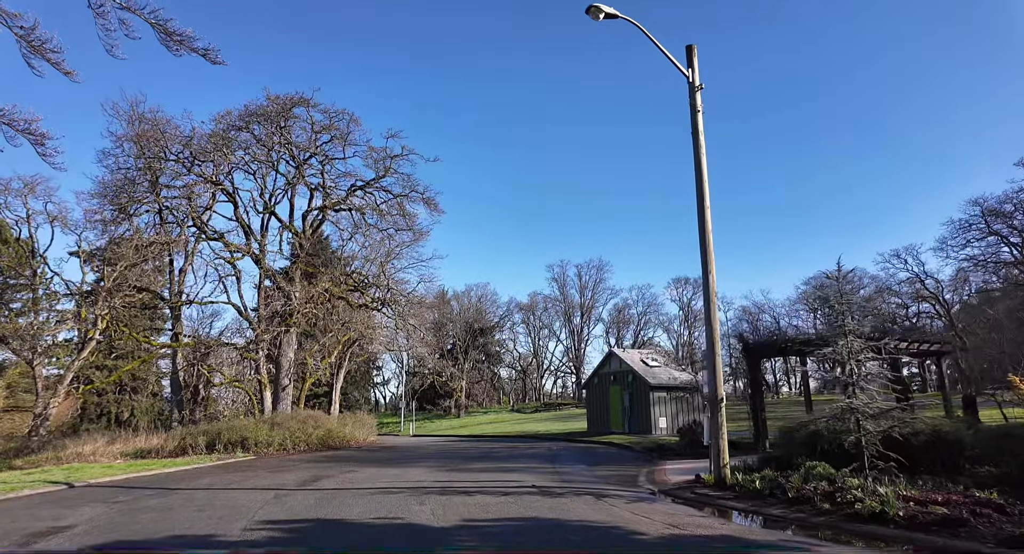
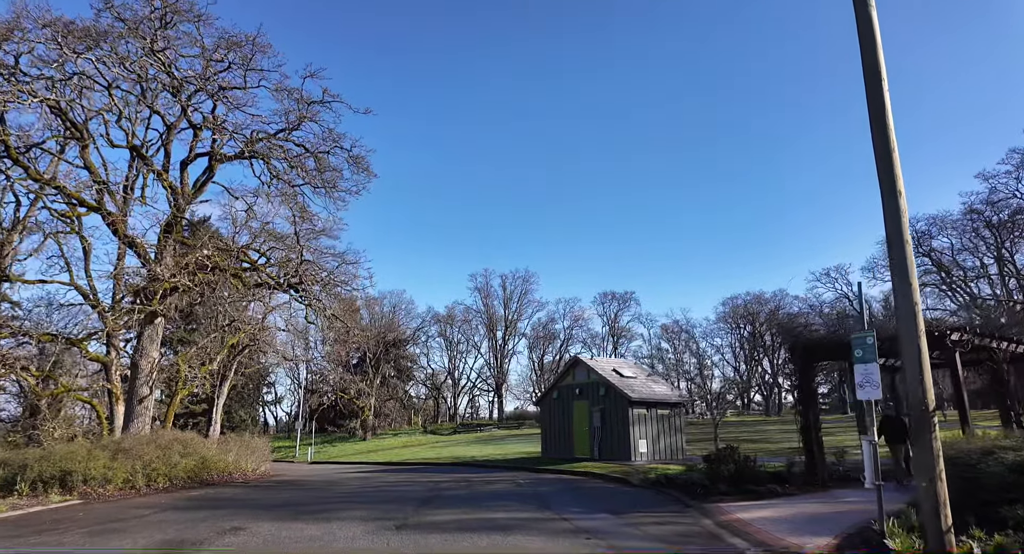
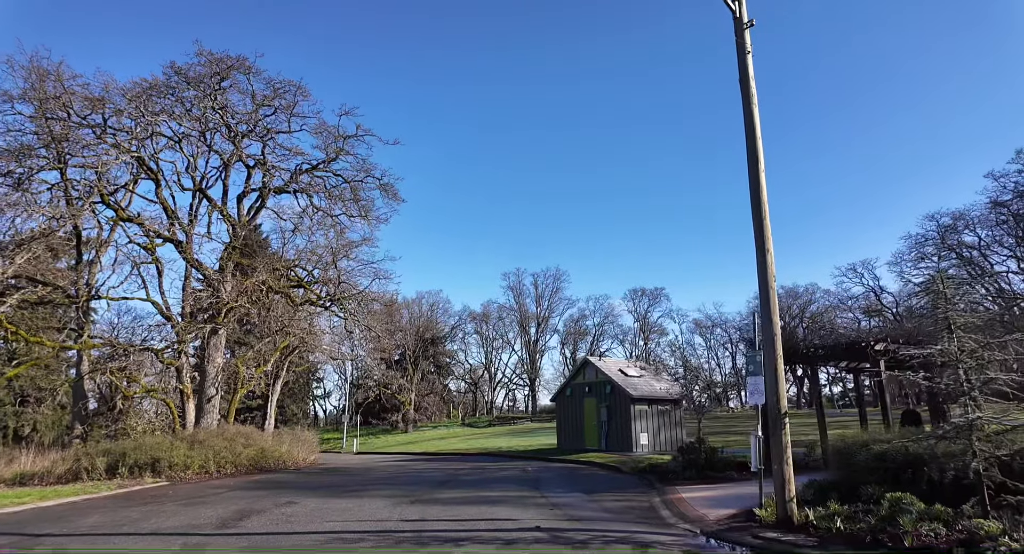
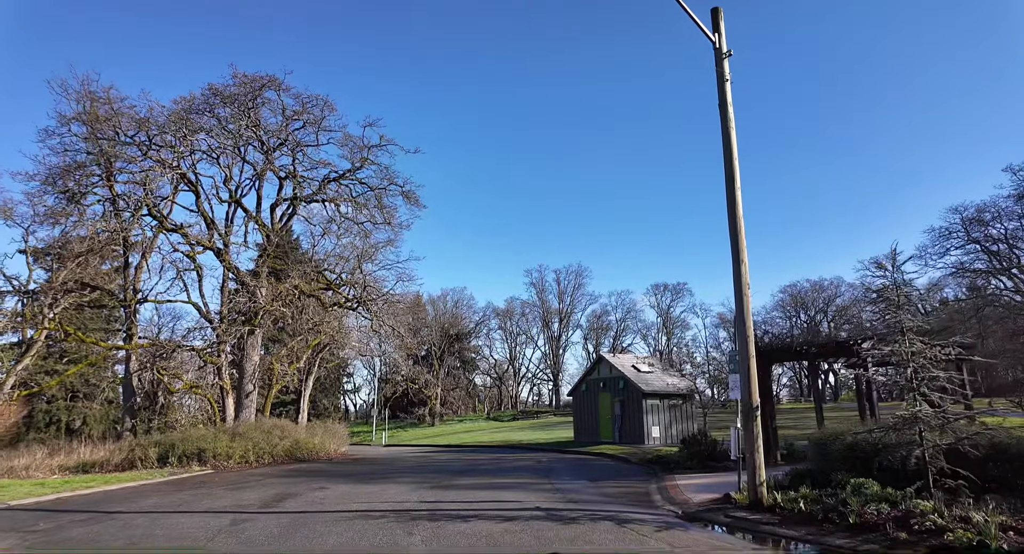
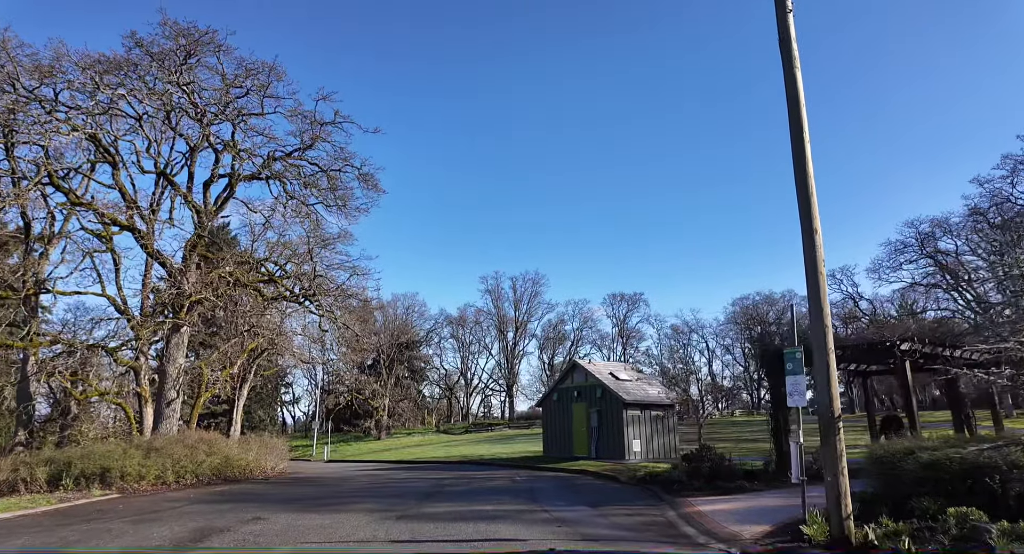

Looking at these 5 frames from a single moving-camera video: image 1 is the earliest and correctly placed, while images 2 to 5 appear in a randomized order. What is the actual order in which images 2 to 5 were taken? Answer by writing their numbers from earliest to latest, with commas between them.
4, 3, 5, 2
